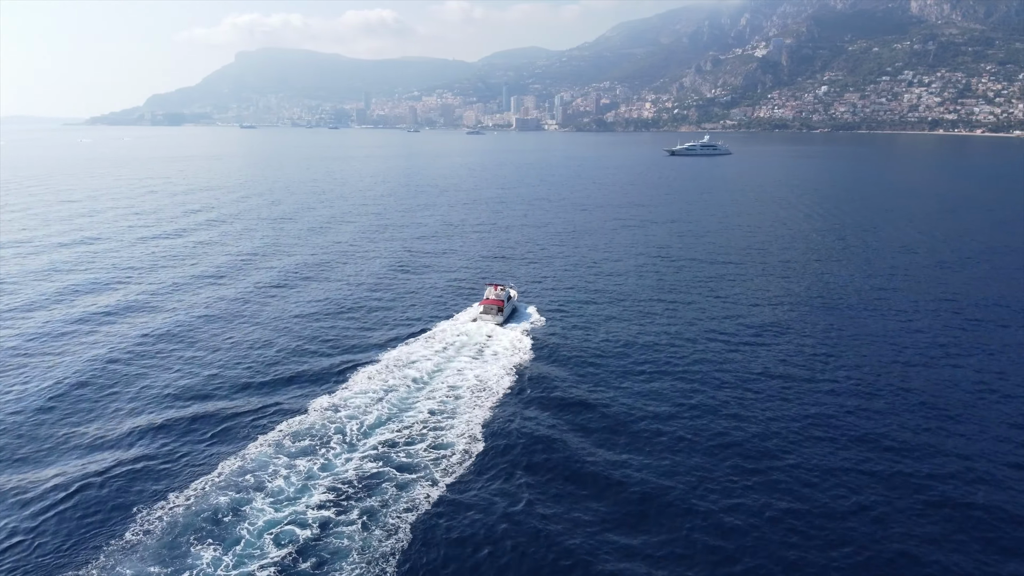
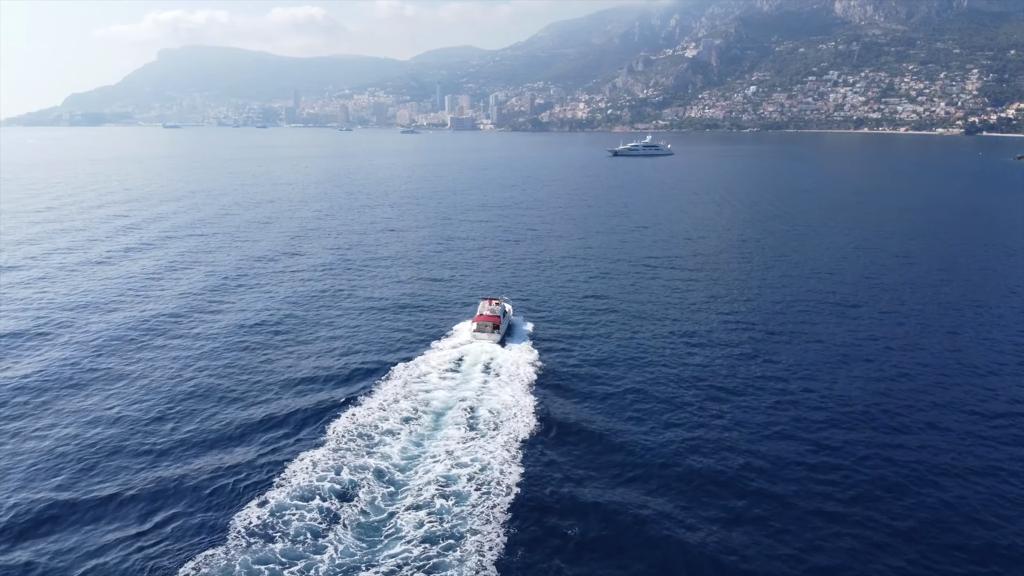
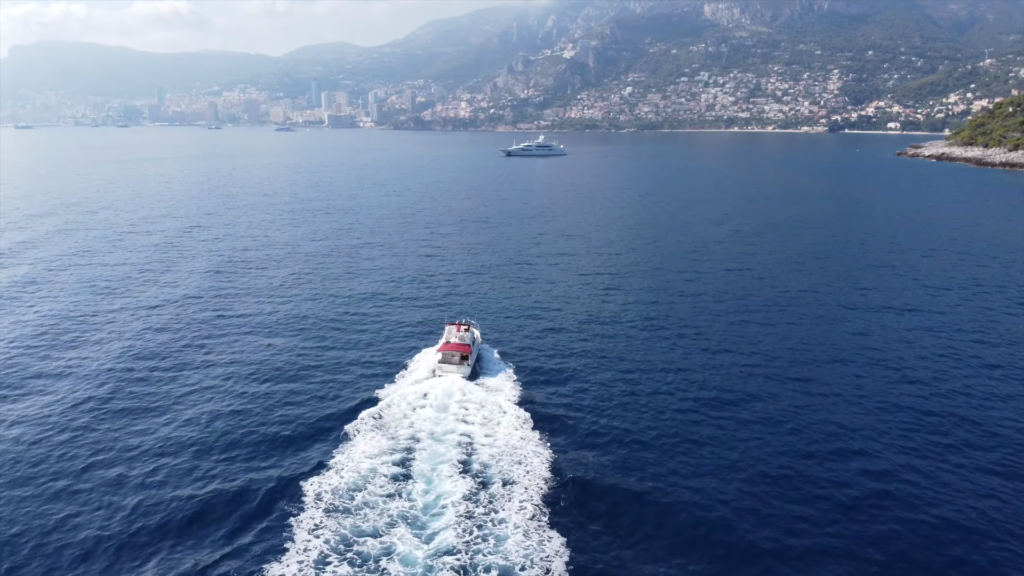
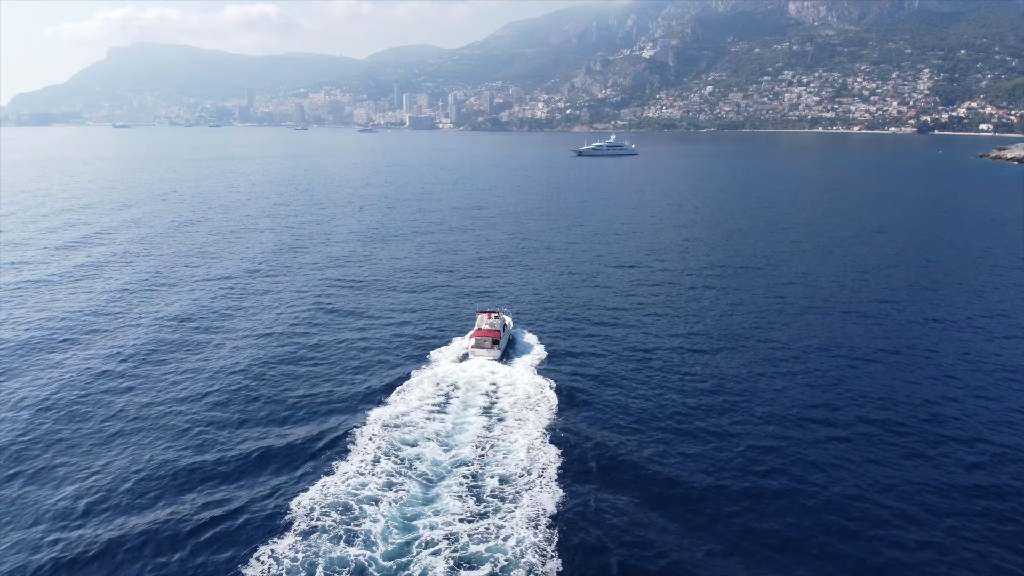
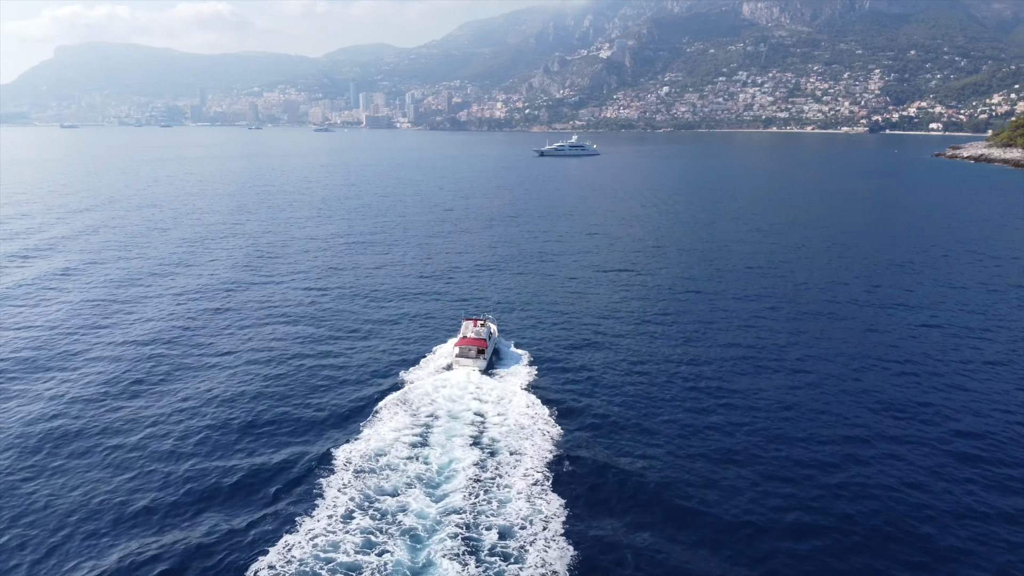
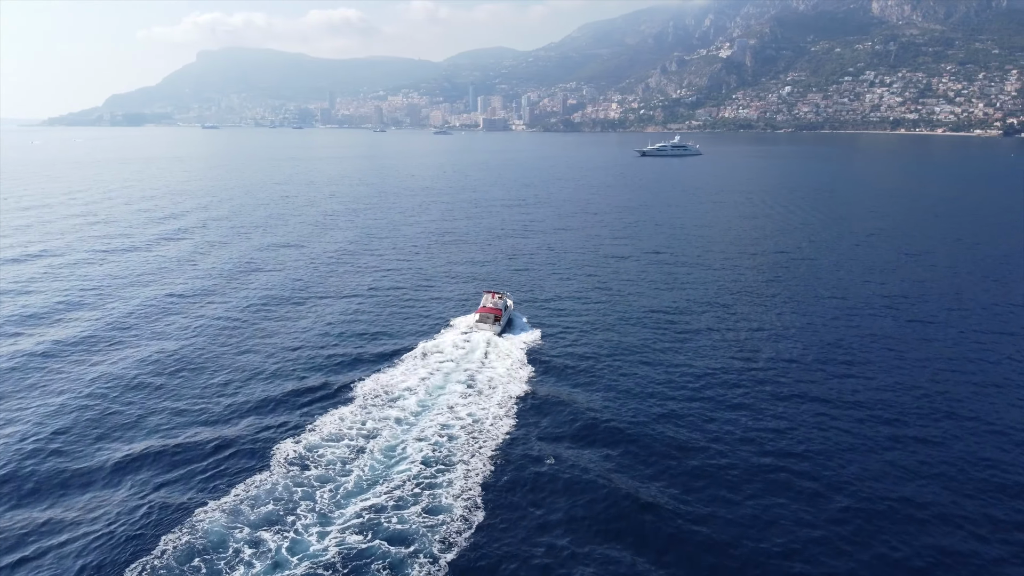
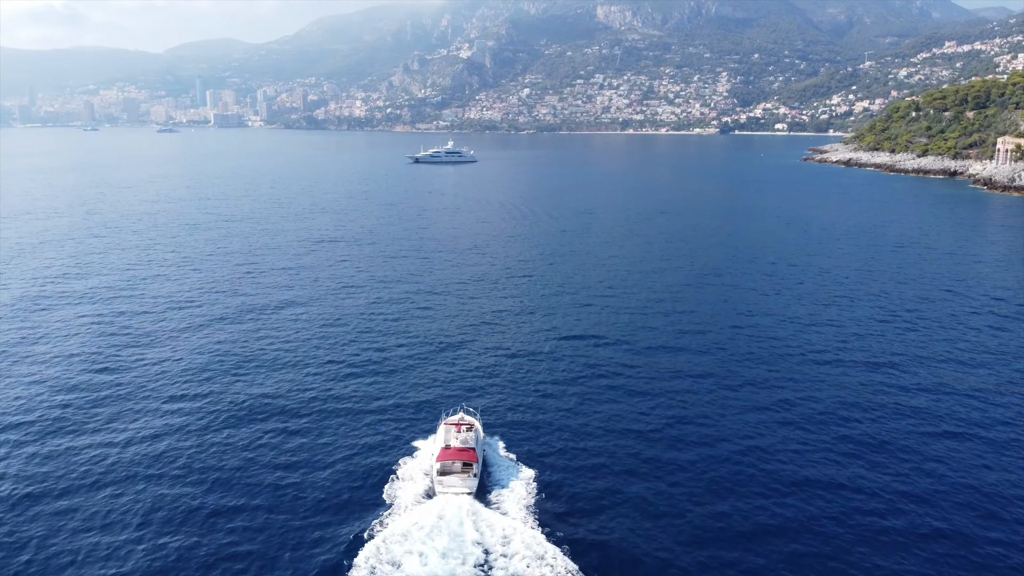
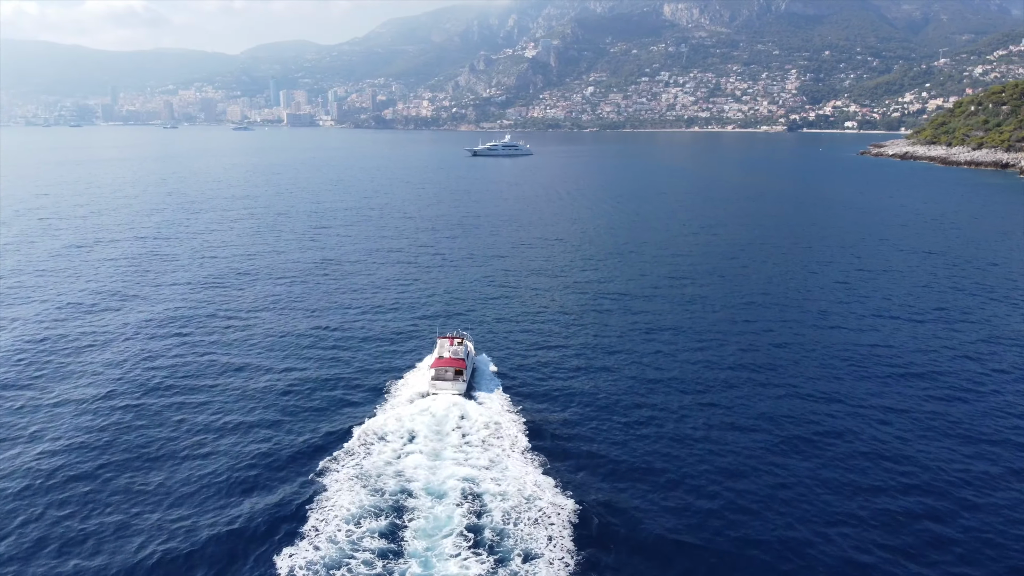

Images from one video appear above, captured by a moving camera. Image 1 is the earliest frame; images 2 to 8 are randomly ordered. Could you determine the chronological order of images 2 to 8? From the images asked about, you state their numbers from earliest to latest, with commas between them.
6, 2, 4, 5, 3, 8, 7
